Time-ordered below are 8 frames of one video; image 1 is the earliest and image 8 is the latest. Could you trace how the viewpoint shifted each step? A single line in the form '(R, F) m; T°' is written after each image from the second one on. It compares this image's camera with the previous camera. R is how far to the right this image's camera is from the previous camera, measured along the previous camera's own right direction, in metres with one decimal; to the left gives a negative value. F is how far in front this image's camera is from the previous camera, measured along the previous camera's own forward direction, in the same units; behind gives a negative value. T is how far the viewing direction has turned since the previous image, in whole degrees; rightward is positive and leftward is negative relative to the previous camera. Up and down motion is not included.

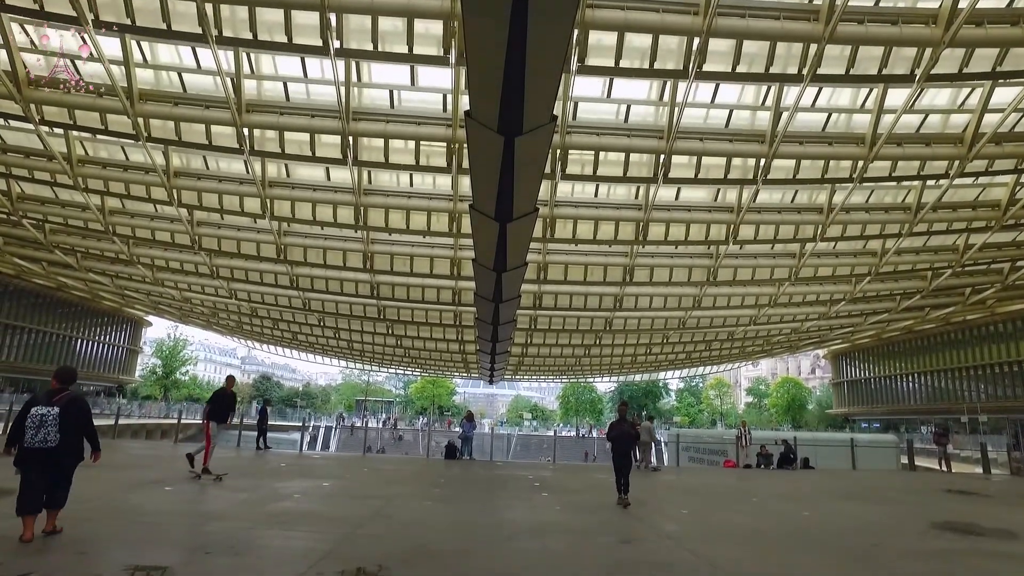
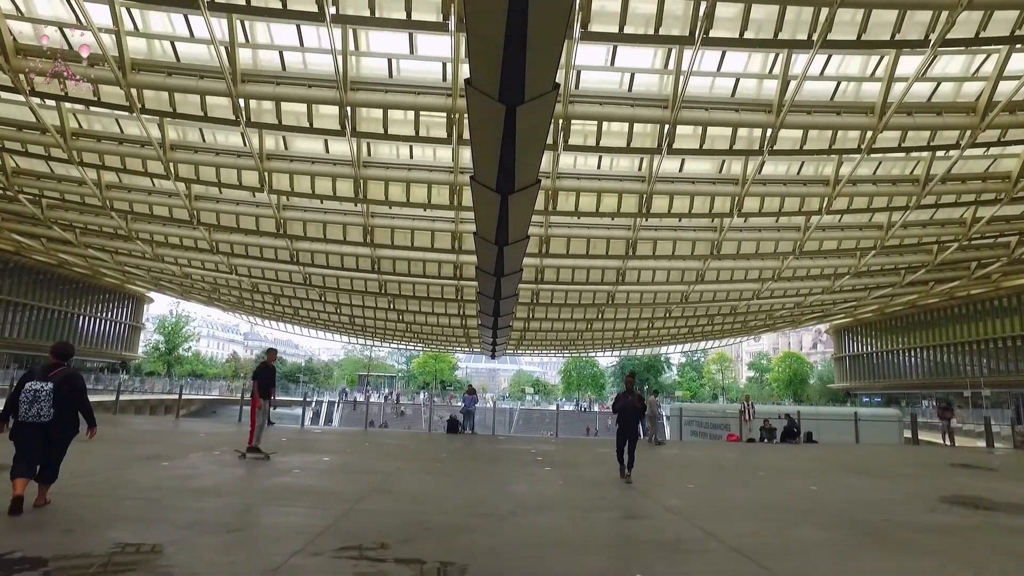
(0.0, +0.2) m; 0°
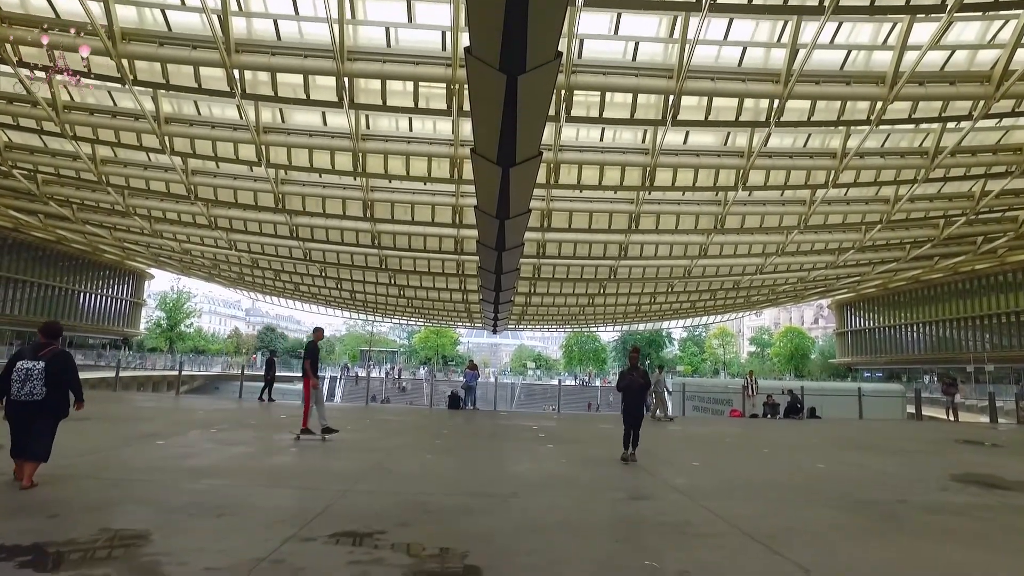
(0.0, +0.2) m; 0°
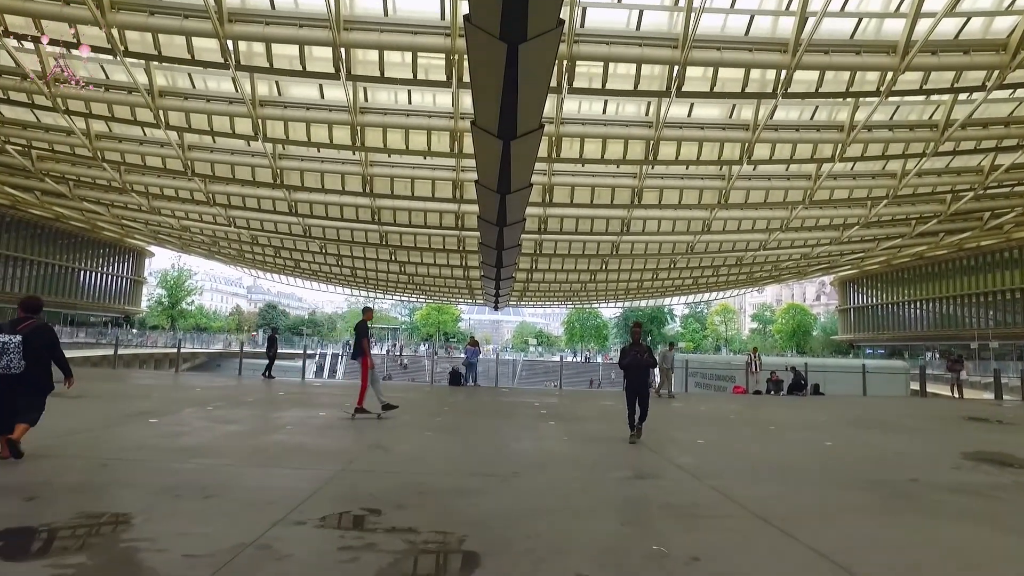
(0.0, +0.2) m; 0°
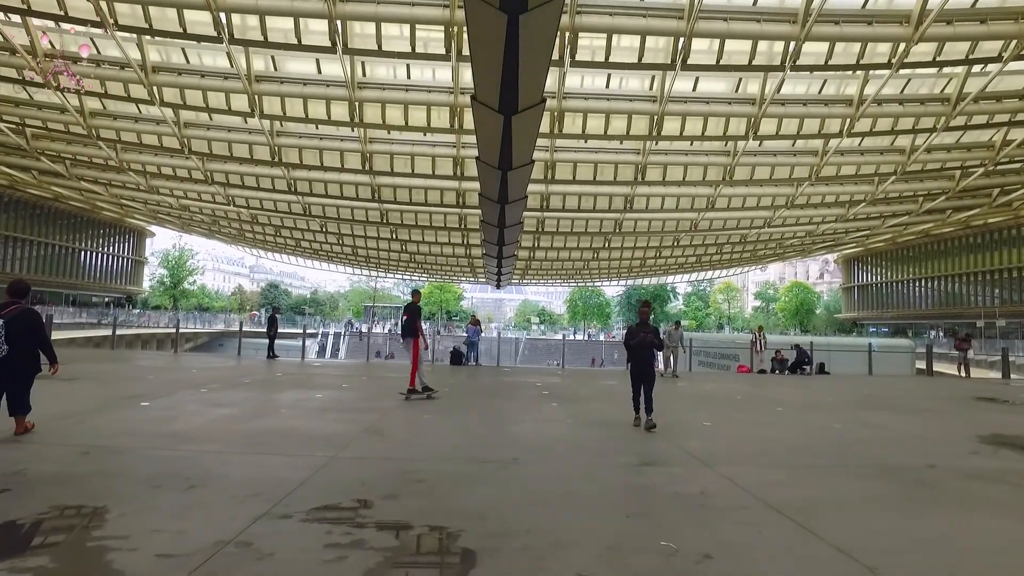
(0.0, +0.3) m; 0°
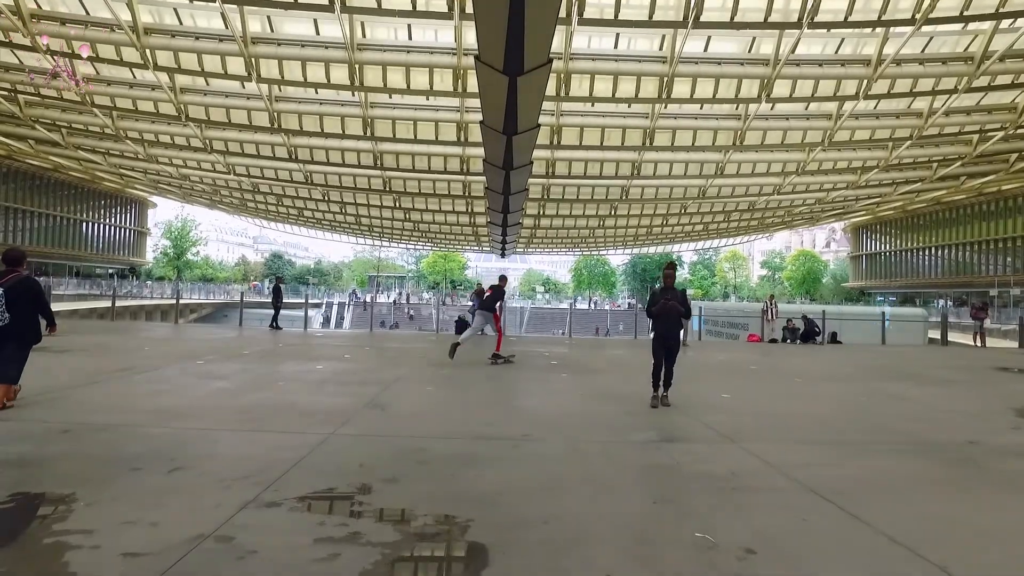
(0.0, +0.4) m; 0°
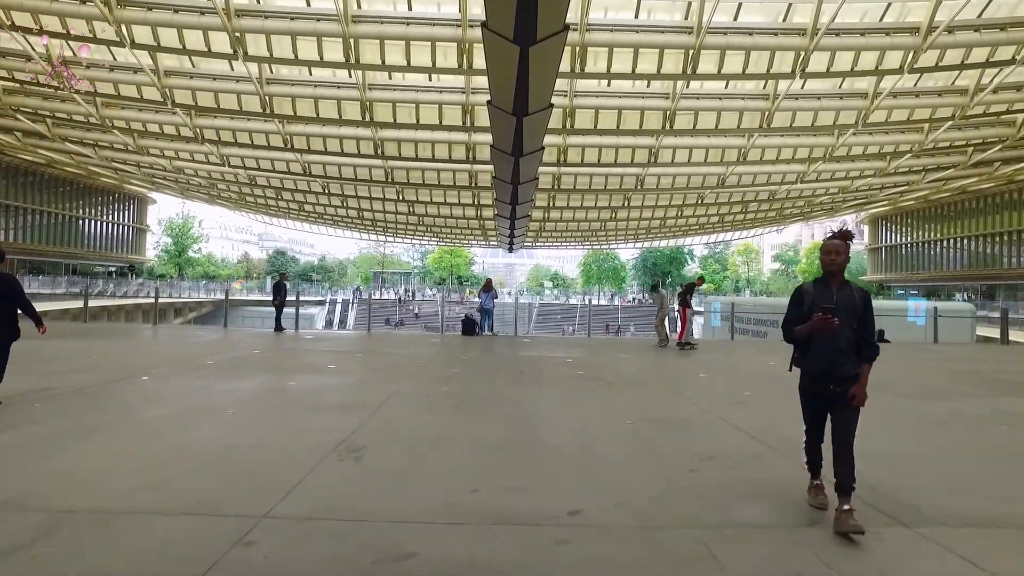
(-0.2, +1.8) m; -1°
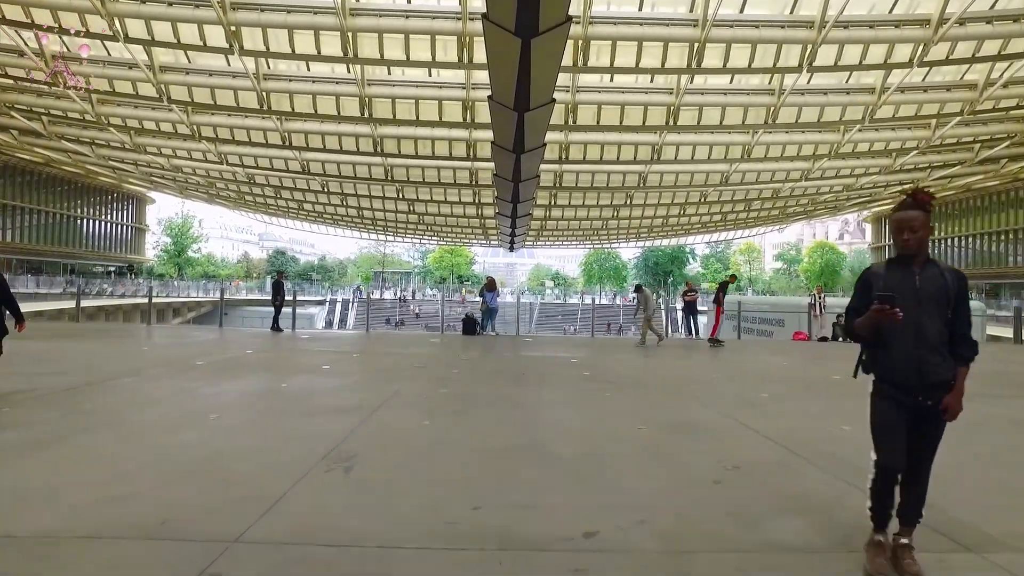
(0.0, +0.4) m; 0°
